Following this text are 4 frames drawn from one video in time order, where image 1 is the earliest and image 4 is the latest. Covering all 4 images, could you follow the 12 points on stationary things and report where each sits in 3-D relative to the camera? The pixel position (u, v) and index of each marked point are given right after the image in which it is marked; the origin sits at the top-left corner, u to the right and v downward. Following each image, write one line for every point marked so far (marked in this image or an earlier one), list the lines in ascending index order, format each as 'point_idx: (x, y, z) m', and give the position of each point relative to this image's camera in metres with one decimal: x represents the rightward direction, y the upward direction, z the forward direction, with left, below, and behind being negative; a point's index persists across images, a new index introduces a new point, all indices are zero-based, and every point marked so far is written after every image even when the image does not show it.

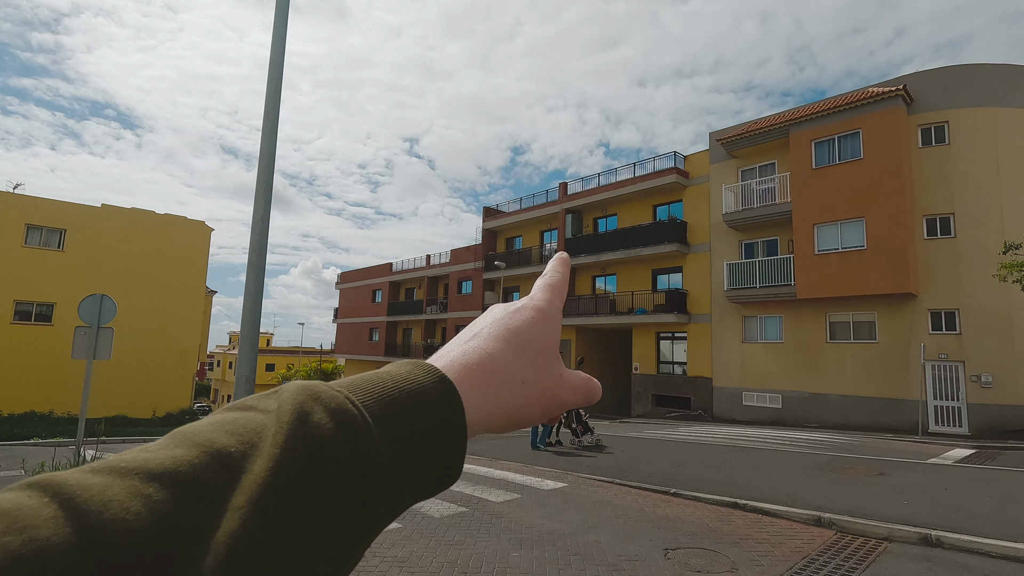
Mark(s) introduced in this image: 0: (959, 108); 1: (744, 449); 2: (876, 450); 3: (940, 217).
0: (+14.4, +5.8, +17.4) m
1: (+5.4, -3.7, +12.6) m
2: (+9.1, -4.1, +13.6) m
3: (+13.8, +2.3, +17.5) m
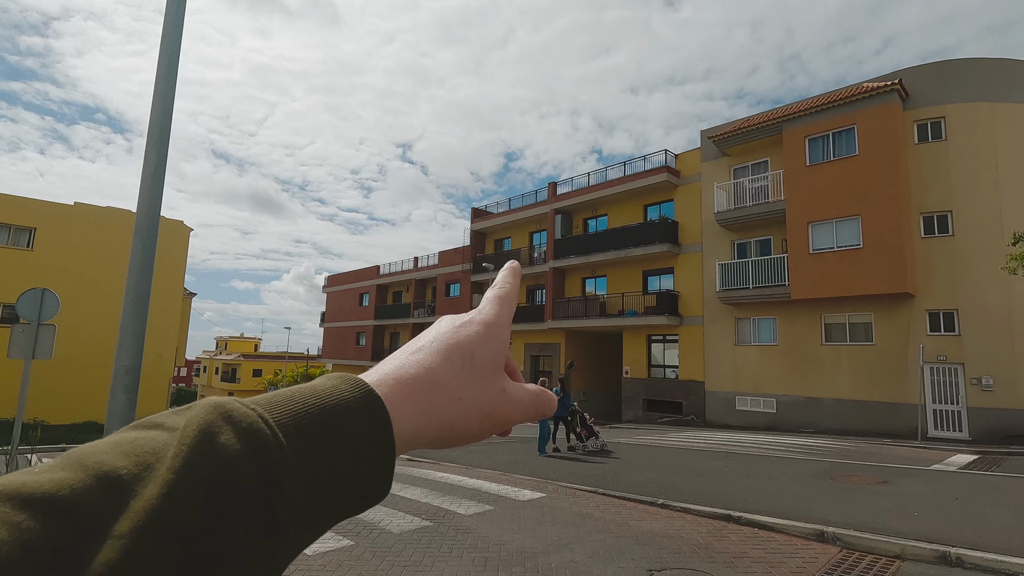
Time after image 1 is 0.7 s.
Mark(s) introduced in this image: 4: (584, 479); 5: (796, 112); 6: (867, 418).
0: (+13.9, +5.8, +17.0) m
1: (+5.0, -3.7, +11.9) m
2: (+8.7, -4.0, +12.9) m
3: (+13.3, +2.3, +17.0) m
4: (+1.2, -3.2, +9.2) m
5: (+10.2, +6.3, +19.4) m
6: (+11.2, -4.1, +17.1) m
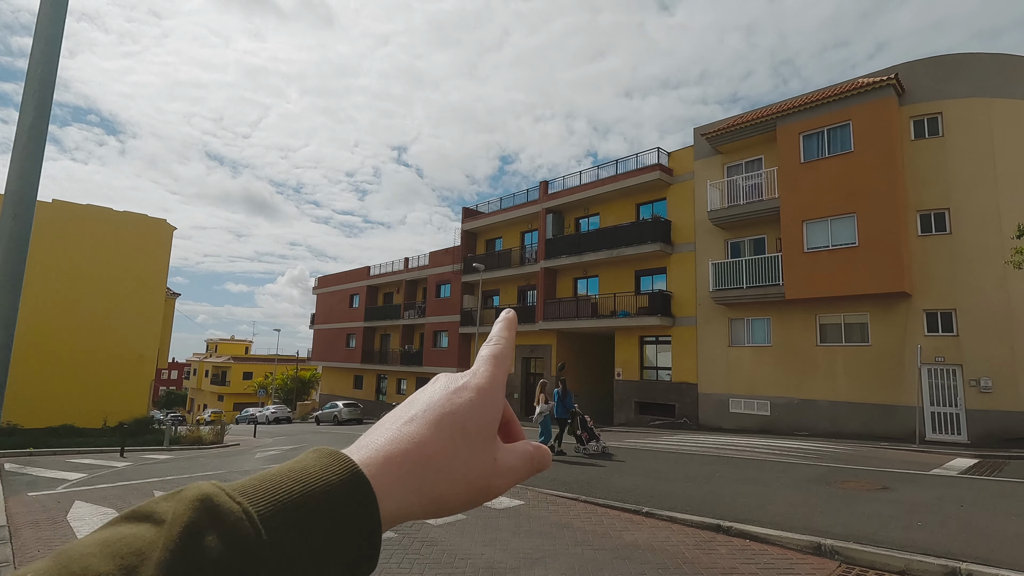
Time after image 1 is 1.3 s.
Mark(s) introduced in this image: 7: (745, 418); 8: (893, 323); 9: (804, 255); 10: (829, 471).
0: (+13.5, +5.8, +16.6) m
1: (+4.6, -3.6, +11.4) m
2: (+8.3, -4.0, +12.5) m
3: (+12.9, +2.3, +16.7) m
4: (+0.9, -3.1, +8.6) m
5: (+9.8, +6.3, +19.0) m
6: (+10.8, -4.1, +16.7) m
7: (+8.4, -4.7, +19.5) m
8: (+11.7, -1.1, +16.7) m
9: (+9.8, +1.1, +18.2) m
10: (+5.7, -3.3, +9.7) m
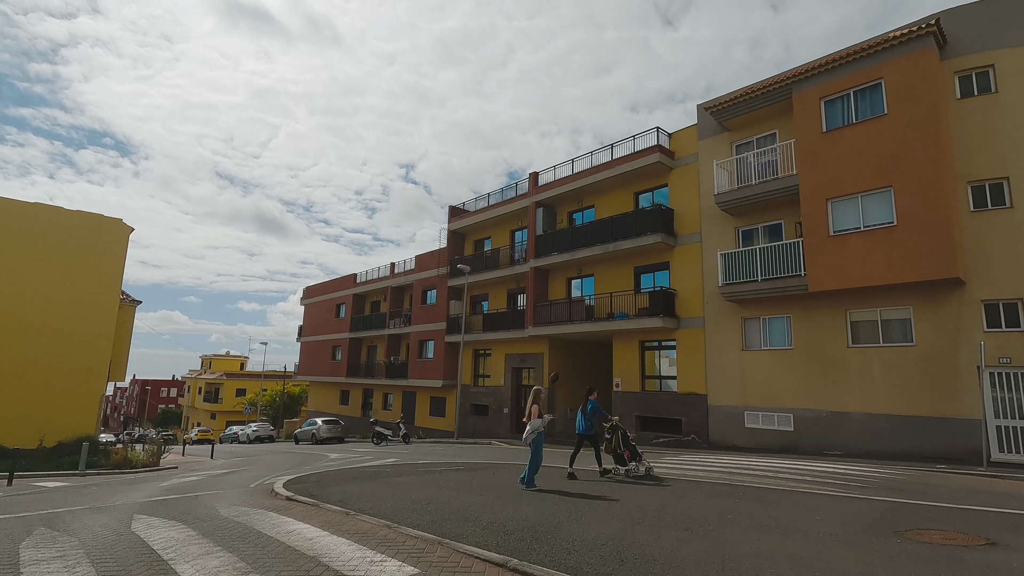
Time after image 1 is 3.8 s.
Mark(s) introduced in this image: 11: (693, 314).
0: (+12.7, +6.1, +13.9) m
1: (+3.8, -3.2, +8.6) m
2: (+7.5, -3.5, +9.5) m
3: (+12.1, +2.7, +13.8) m
4: (0.0, -2.7, +5.8) m
5: (+8.9, +6.6, +16.3) m
6: (+10.0, -3.8, +13.7) m
7: (+7.7, -4.5, +16.6) m
8: (+10.9, -0.7, +13.7) m
9: (+9.0, +1.4, +15.4) m
10: (+4.8, -2.8, +6.8) m
11: (+6.5, -0.9, +19.4) m
